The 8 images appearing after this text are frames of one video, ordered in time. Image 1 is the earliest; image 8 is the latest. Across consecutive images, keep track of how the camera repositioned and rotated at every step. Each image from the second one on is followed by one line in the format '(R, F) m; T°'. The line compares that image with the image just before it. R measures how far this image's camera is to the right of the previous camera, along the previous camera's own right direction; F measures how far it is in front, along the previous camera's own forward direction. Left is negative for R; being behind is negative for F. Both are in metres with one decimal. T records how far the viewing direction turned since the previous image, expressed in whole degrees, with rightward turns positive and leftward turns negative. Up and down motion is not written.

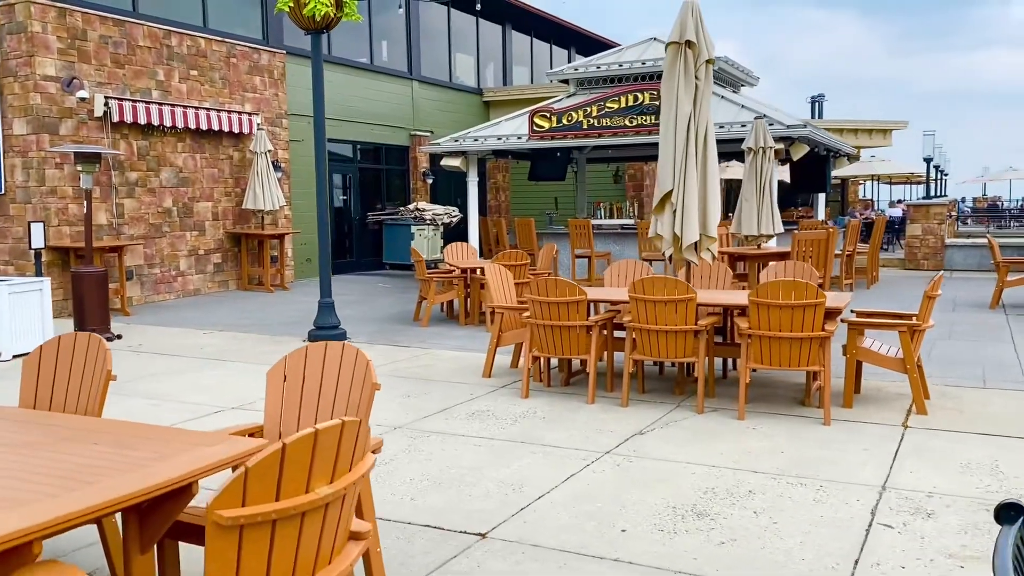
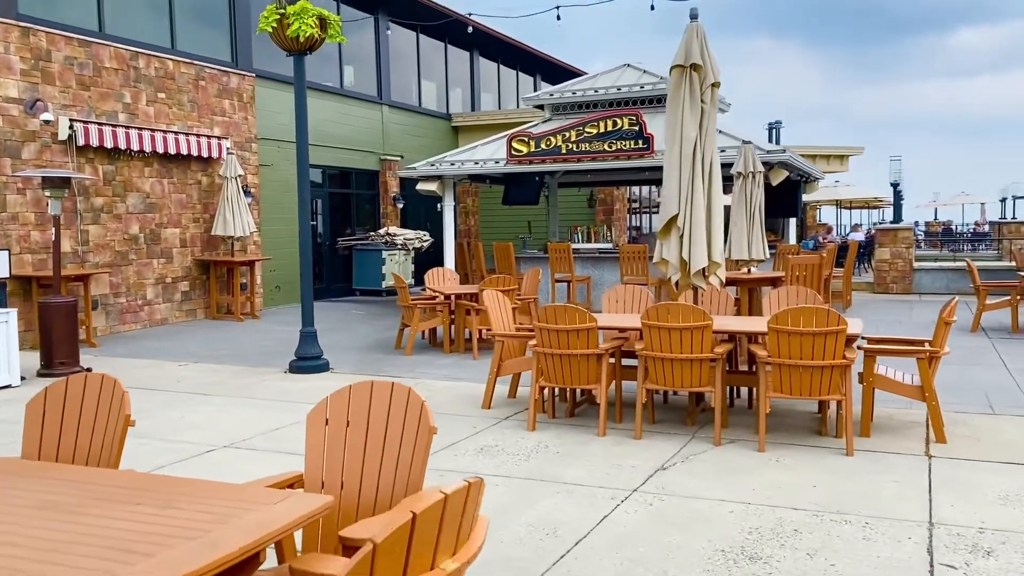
(-0.4, +0.2) m; +3°
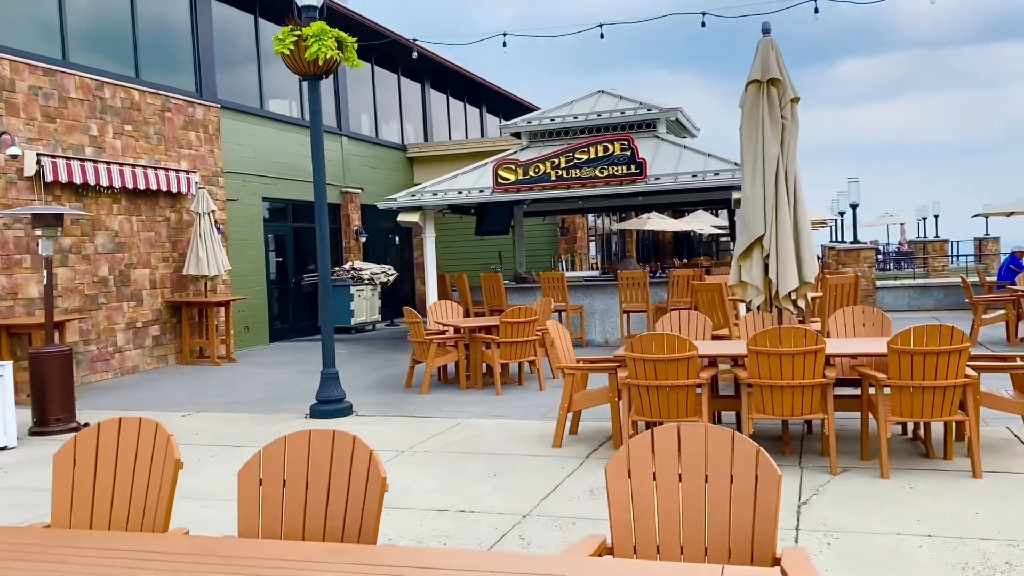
(-1.2, +0.4) m; +6°
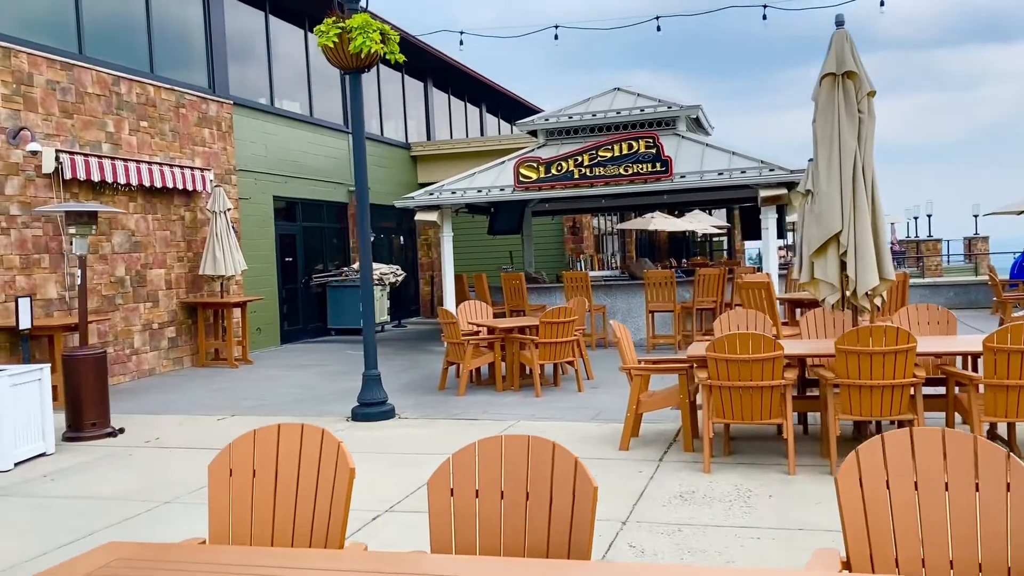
(-0.6, +0.2) m; +1°
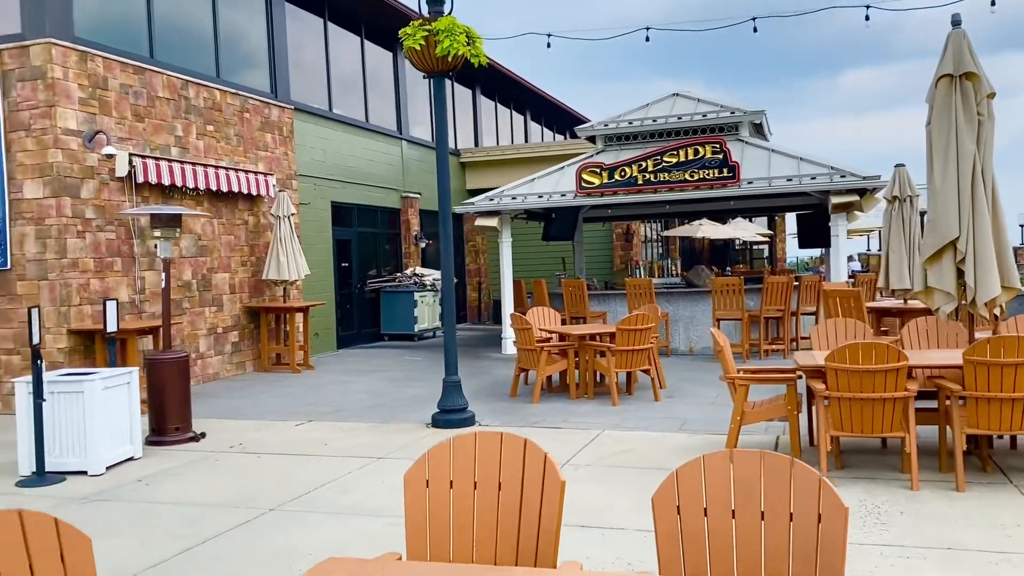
(-0.5, +0.1) m; -2°
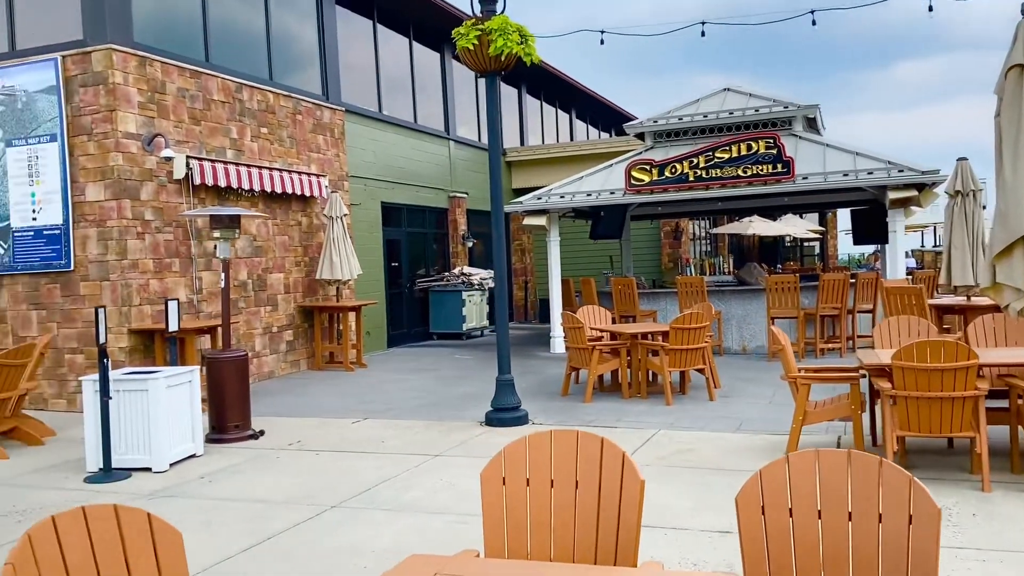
(-0.1, 0.0) m; -3°
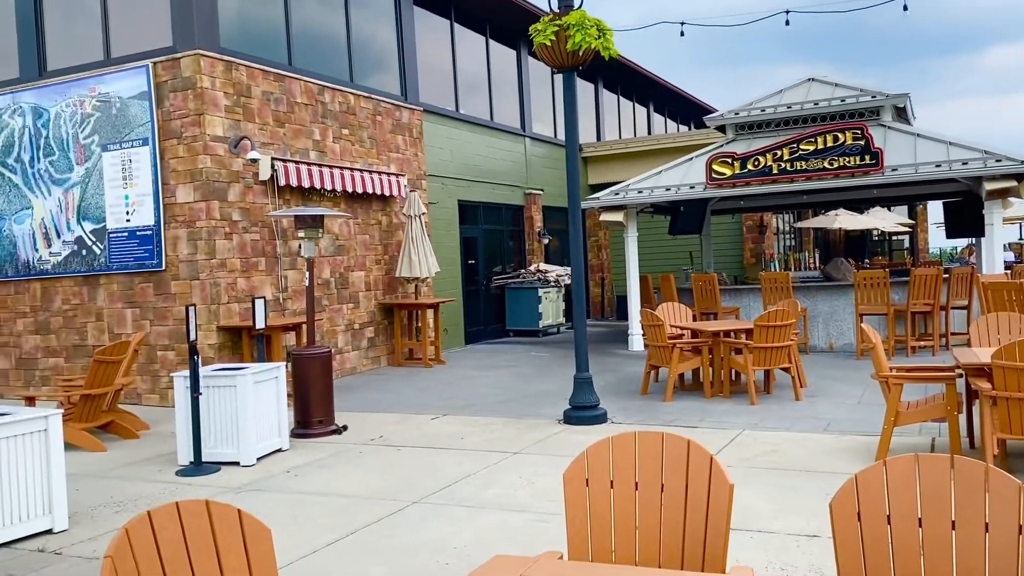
(0.0, 0.0) m; -5°
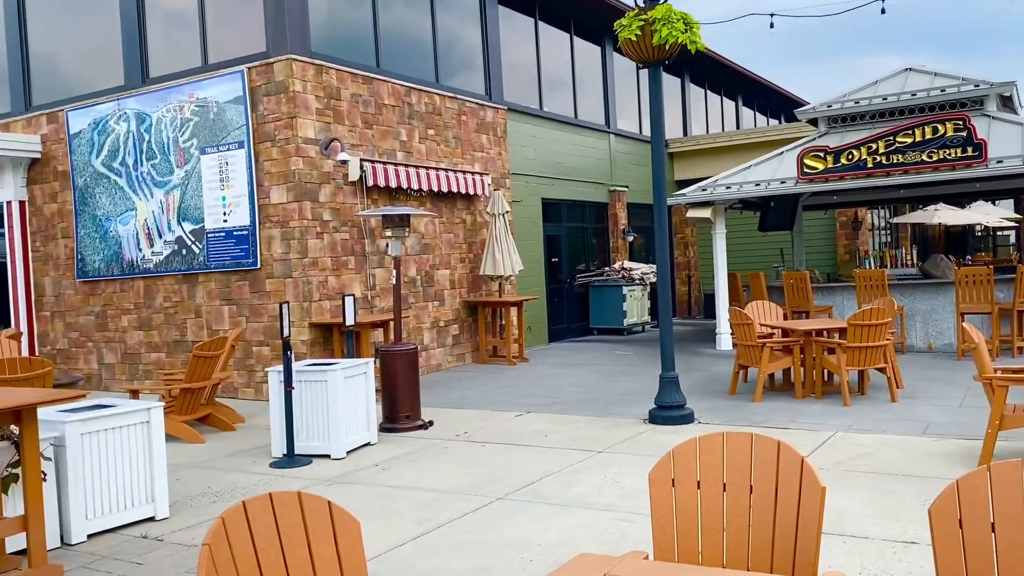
(0.0, 0.0) m; -6°
